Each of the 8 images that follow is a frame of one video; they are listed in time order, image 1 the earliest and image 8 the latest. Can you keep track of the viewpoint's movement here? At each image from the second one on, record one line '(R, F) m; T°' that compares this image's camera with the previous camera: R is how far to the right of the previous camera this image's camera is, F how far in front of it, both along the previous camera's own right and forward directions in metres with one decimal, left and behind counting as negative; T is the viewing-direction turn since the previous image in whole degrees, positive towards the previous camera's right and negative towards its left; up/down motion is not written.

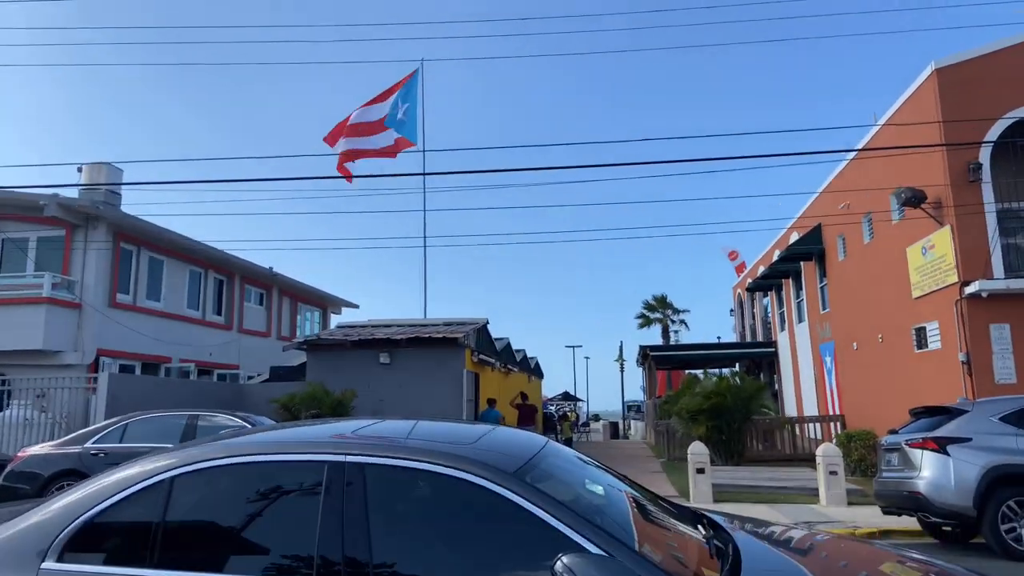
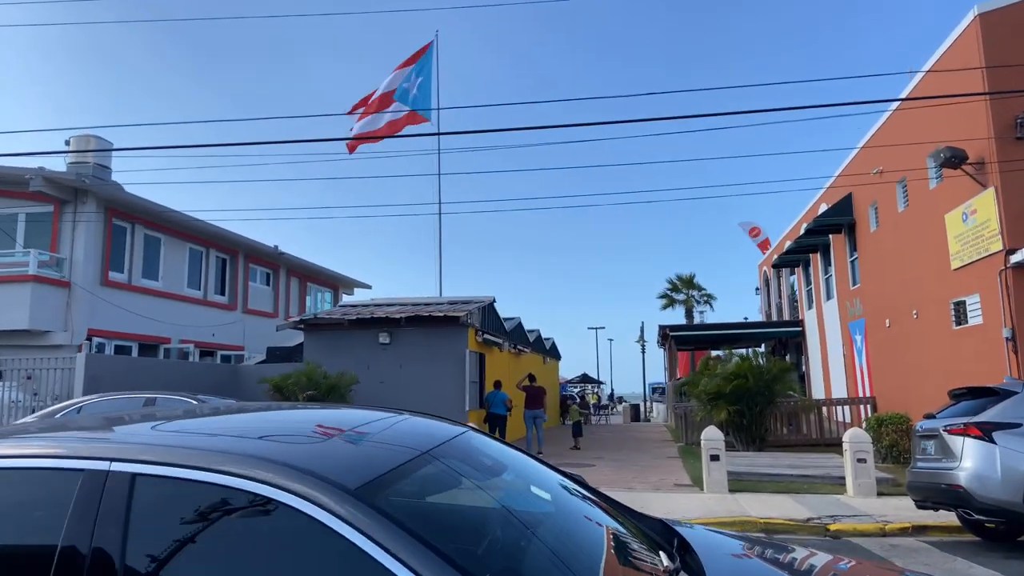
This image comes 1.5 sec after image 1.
(+0.5, +0.9) m; -2°
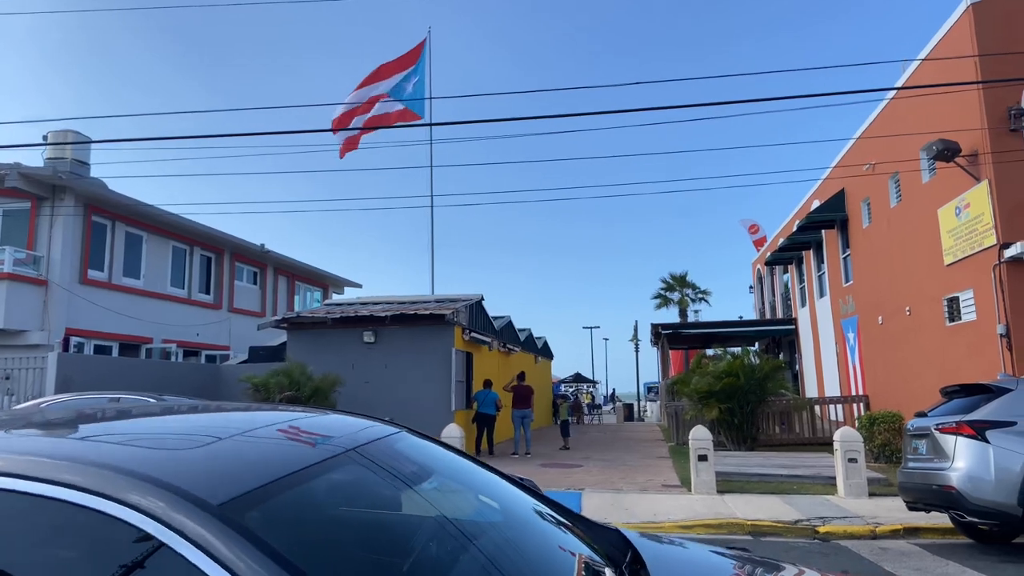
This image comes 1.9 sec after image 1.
(+0.2, +0.3) m; 0°
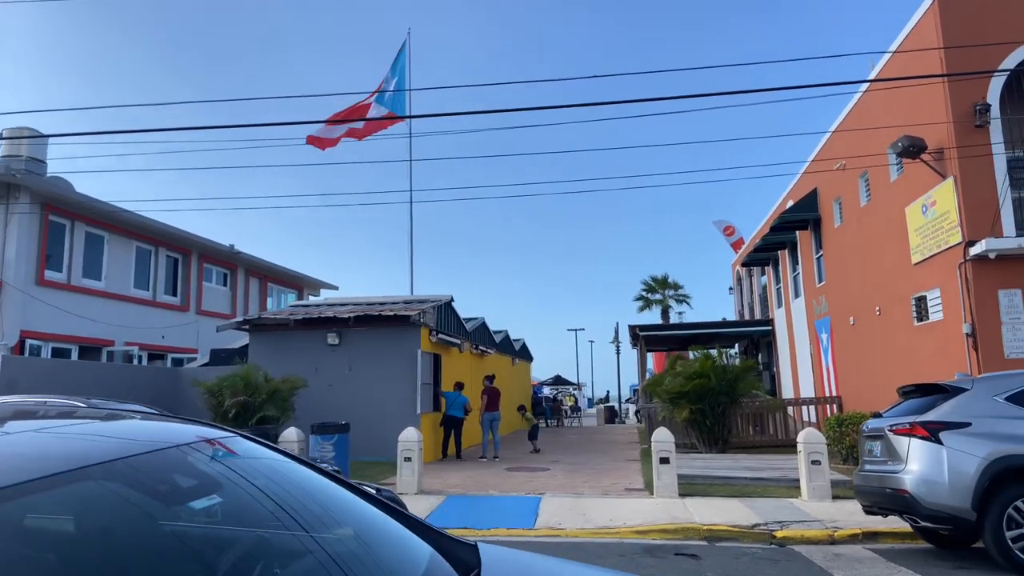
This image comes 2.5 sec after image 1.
(+0.5, +0.3) m; +1°
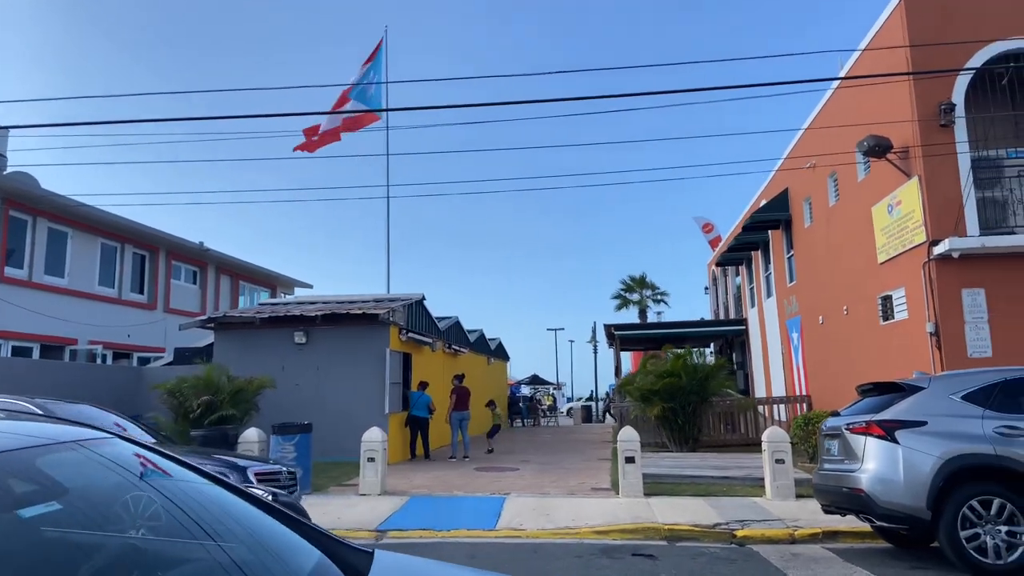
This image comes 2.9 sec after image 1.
(+0.3, +0.1) m; +1°
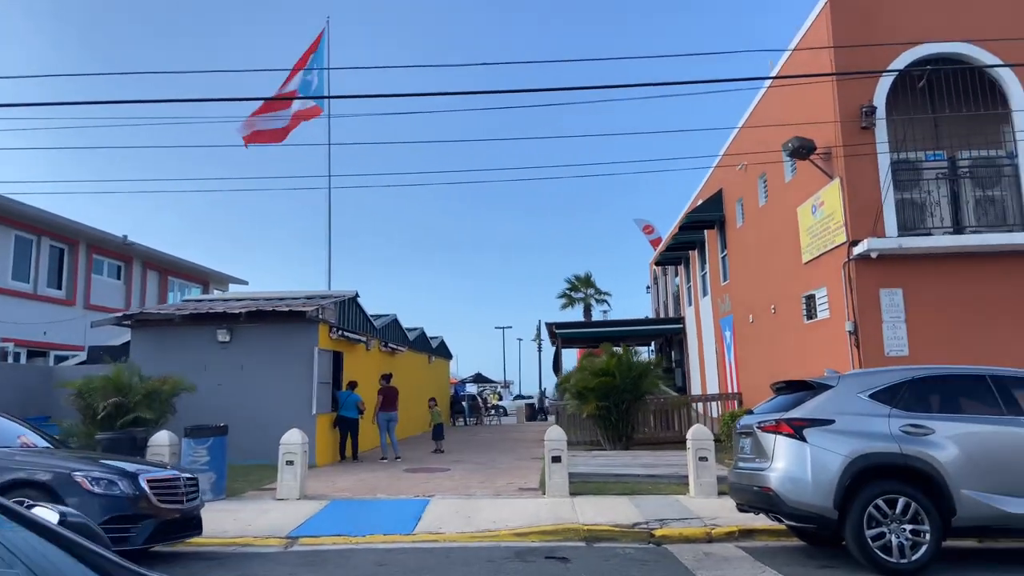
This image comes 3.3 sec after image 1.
(+0.4, +0.2) m; +4°
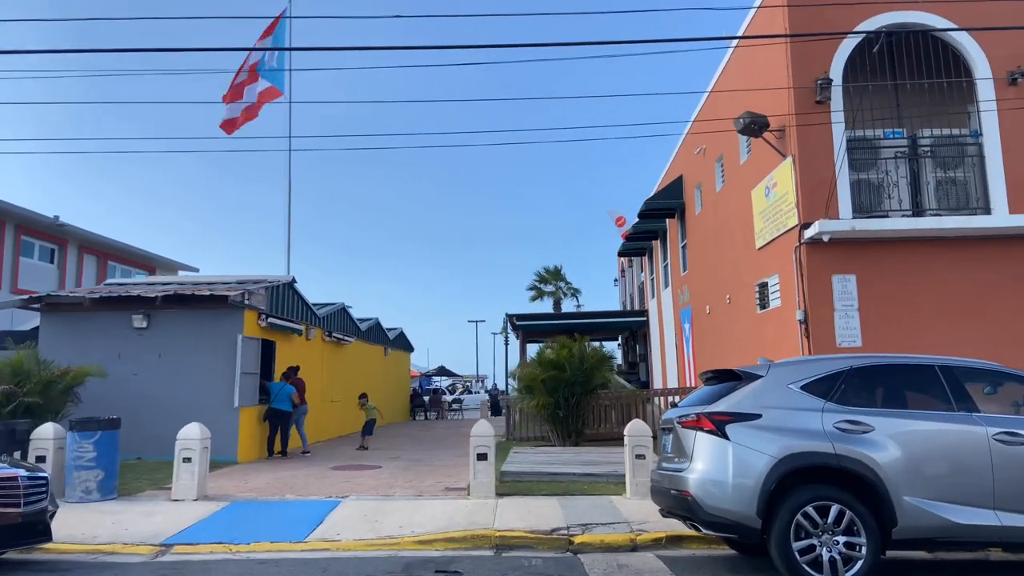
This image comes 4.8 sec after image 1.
(+0.8, +0.9) m; +2°
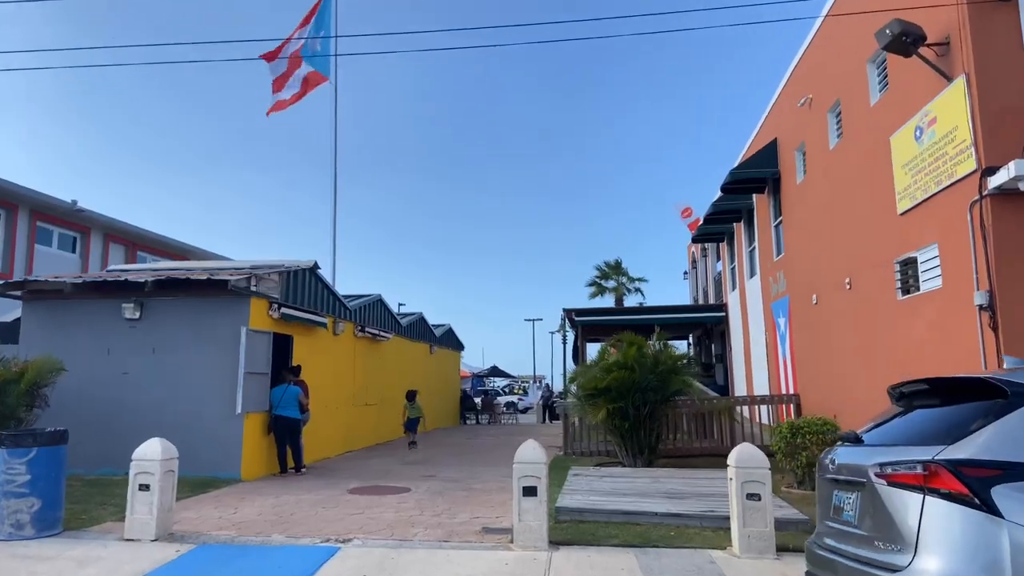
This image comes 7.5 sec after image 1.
(0.0, +2.6) m; -5°
